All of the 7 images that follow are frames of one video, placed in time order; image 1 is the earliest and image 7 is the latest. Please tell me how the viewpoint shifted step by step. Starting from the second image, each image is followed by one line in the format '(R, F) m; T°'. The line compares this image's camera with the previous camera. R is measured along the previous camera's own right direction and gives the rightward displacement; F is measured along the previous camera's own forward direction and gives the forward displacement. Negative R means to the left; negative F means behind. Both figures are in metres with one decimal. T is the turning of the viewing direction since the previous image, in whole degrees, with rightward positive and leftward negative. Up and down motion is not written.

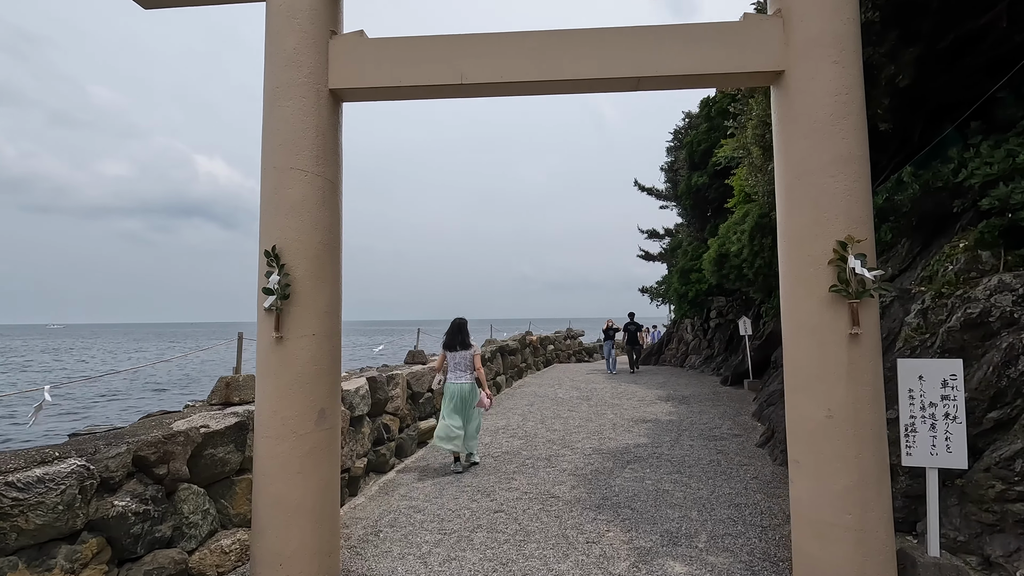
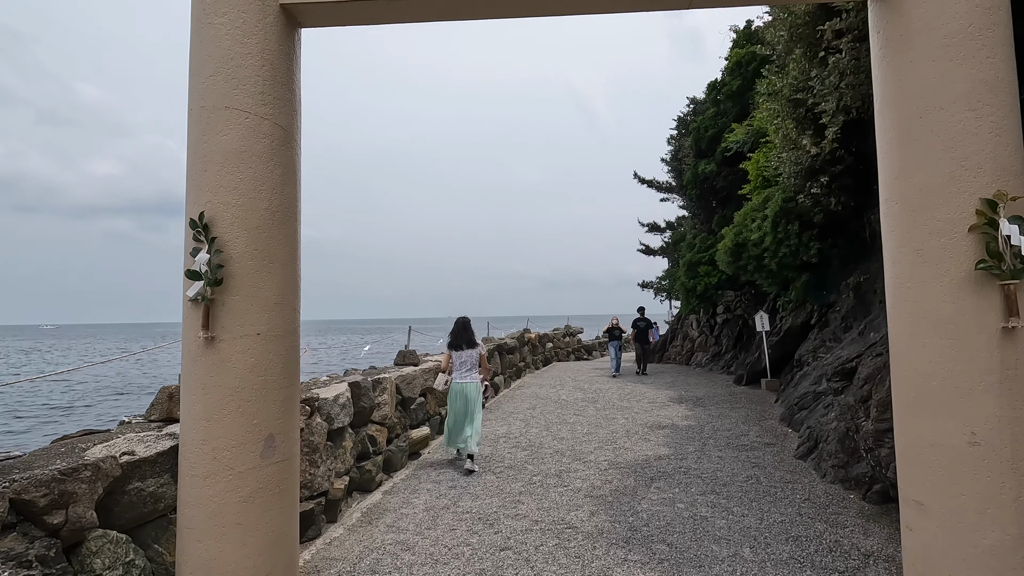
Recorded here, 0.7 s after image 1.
(-0.1, +0.9) m; +1°
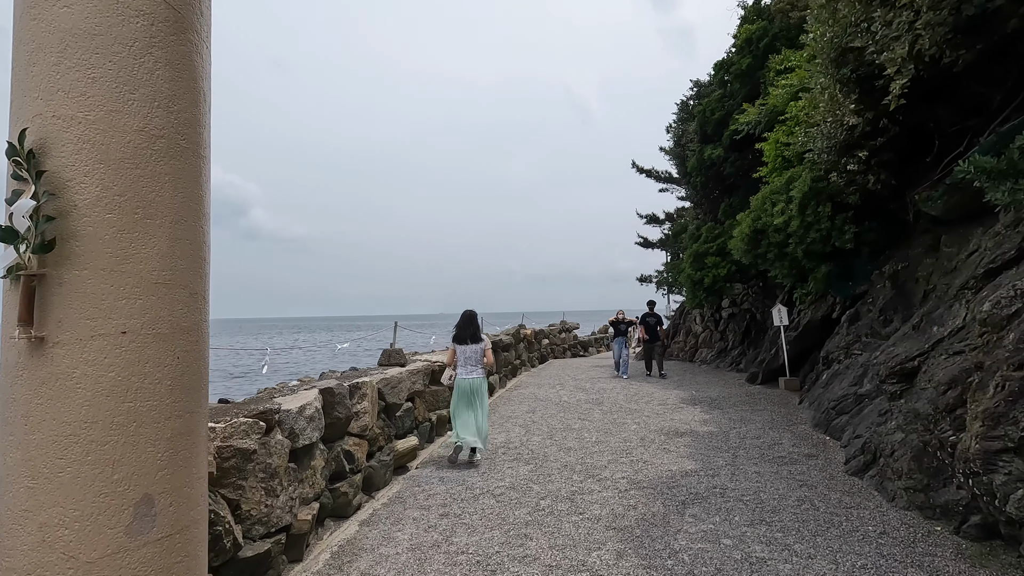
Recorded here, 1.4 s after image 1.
(-0.1, +1.0) m; +1°
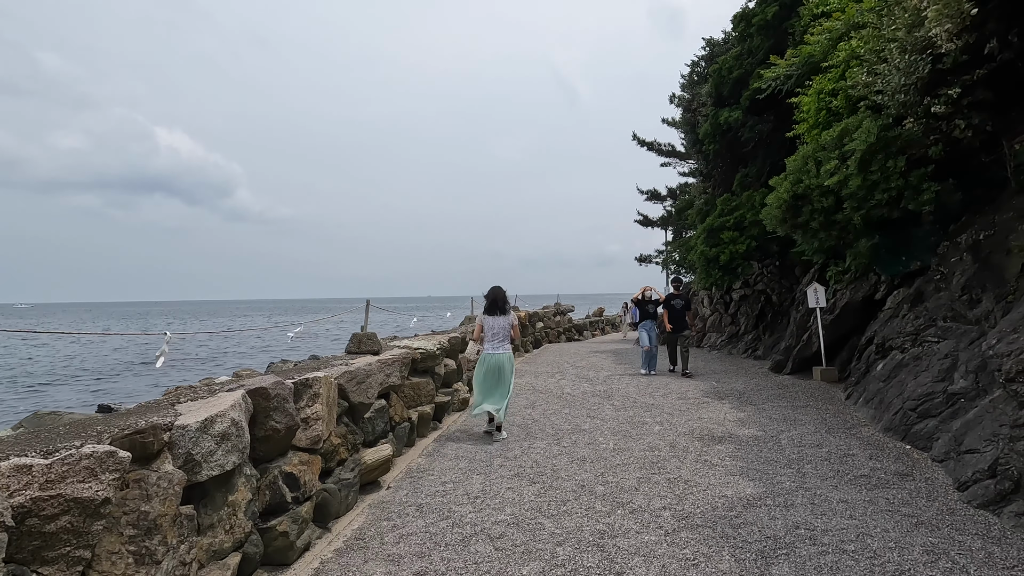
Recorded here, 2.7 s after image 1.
(-0.1, +1.5) m; +1°
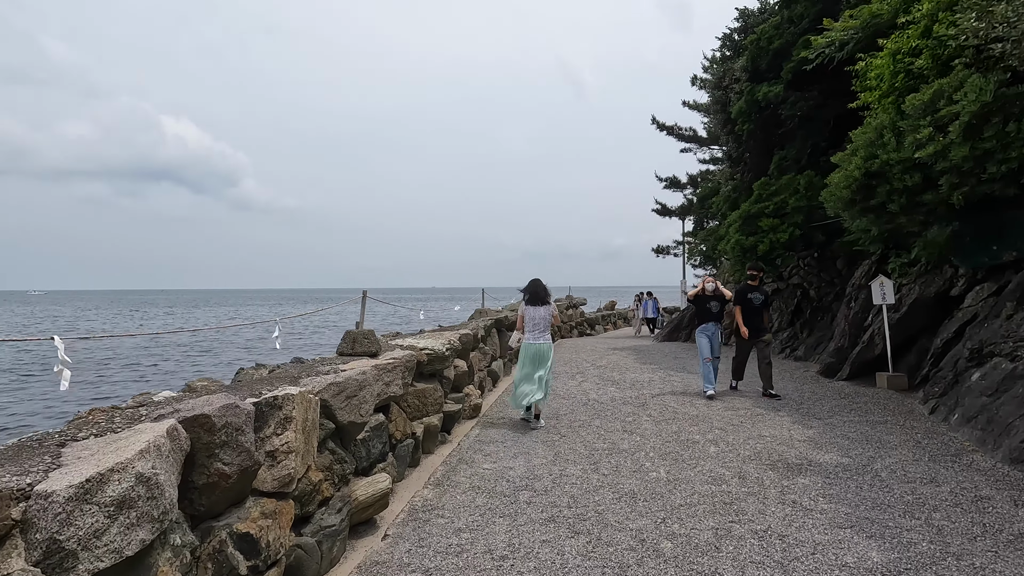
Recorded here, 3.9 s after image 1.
(-0.2, +1.2) m; 0°
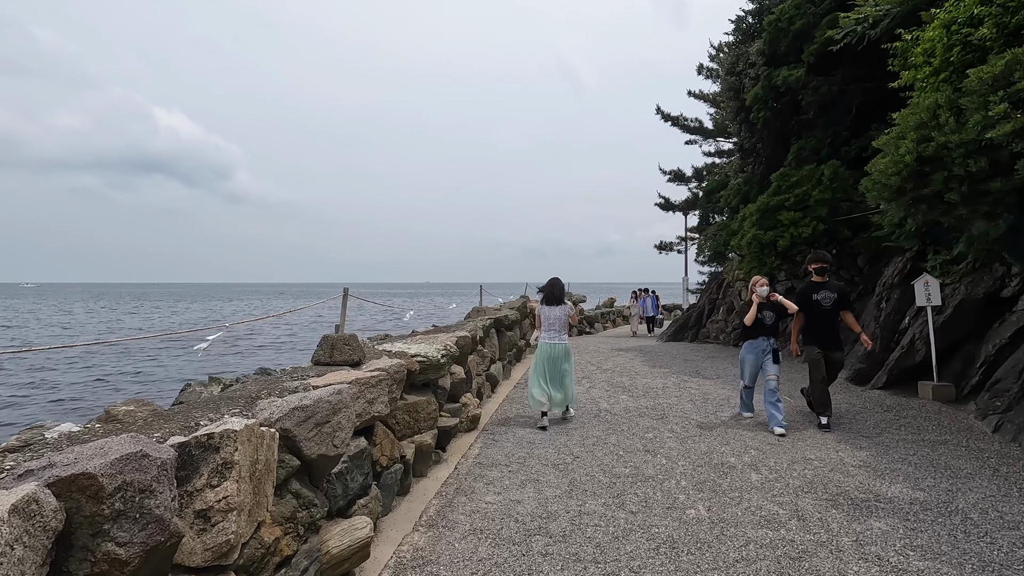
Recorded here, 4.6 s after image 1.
(-0.1, +0.8) m; +1°
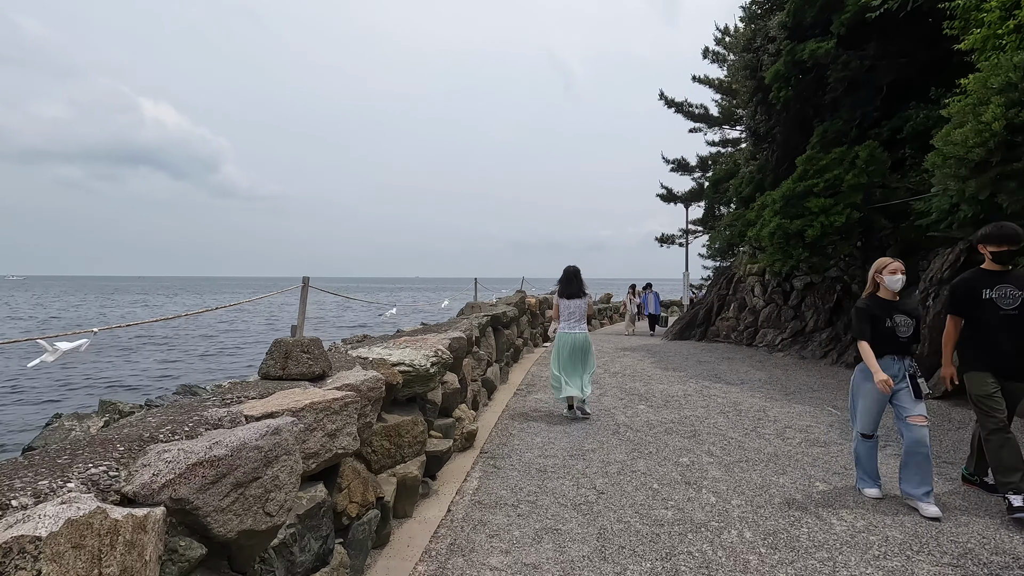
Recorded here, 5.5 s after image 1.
(-0.1, +1.1) m; +1°
